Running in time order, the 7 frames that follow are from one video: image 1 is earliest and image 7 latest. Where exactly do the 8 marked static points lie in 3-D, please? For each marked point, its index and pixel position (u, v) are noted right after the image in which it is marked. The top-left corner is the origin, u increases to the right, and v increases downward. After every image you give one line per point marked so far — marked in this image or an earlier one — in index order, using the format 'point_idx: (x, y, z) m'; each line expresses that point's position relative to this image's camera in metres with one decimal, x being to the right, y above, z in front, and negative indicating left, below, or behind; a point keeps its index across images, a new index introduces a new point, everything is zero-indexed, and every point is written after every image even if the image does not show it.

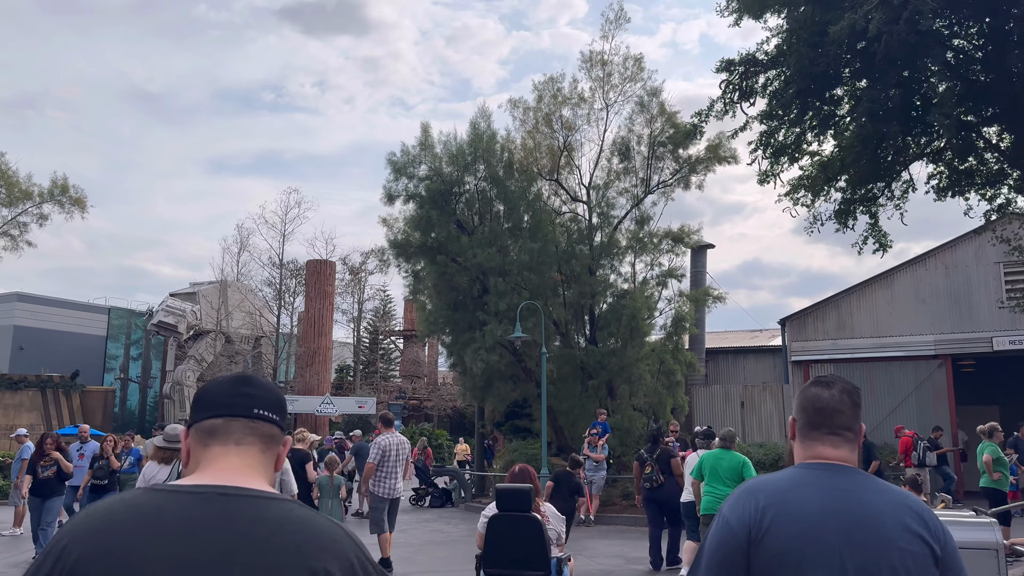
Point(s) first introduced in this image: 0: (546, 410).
0: (+0.8, -3.0, +20.1) m
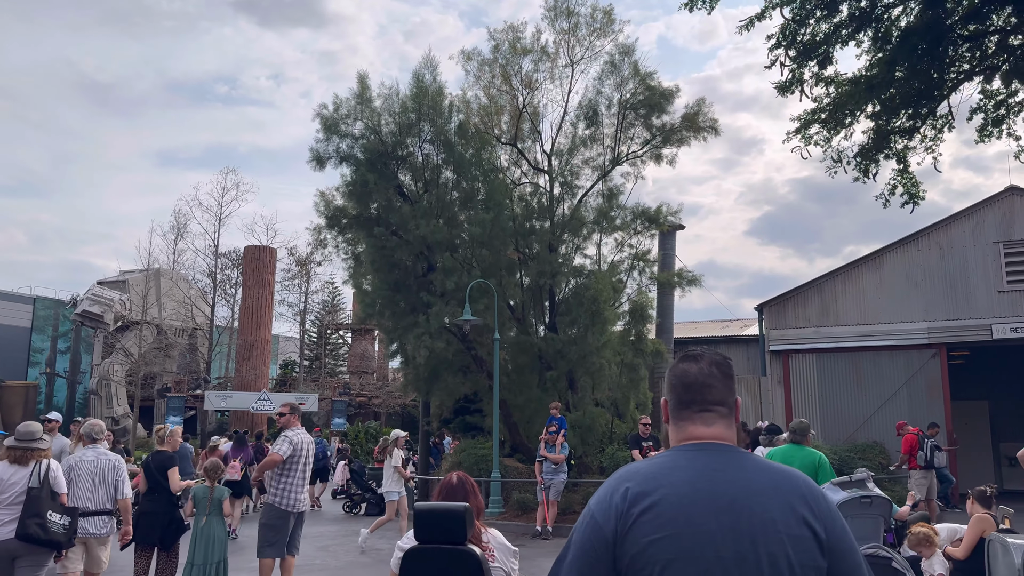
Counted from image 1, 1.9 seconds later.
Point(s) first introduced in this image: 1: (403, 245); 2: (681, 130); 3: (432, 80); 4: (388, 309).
0: (-0.3, -2.5, +17.6) m
1: (-2.5, +1.0, +18.2) m
2: (+4.1, +3.8, +19.8) m
3: (-1.8, +4.7, +18.4) m
4: (-2.8, -0.5, +18.5) m
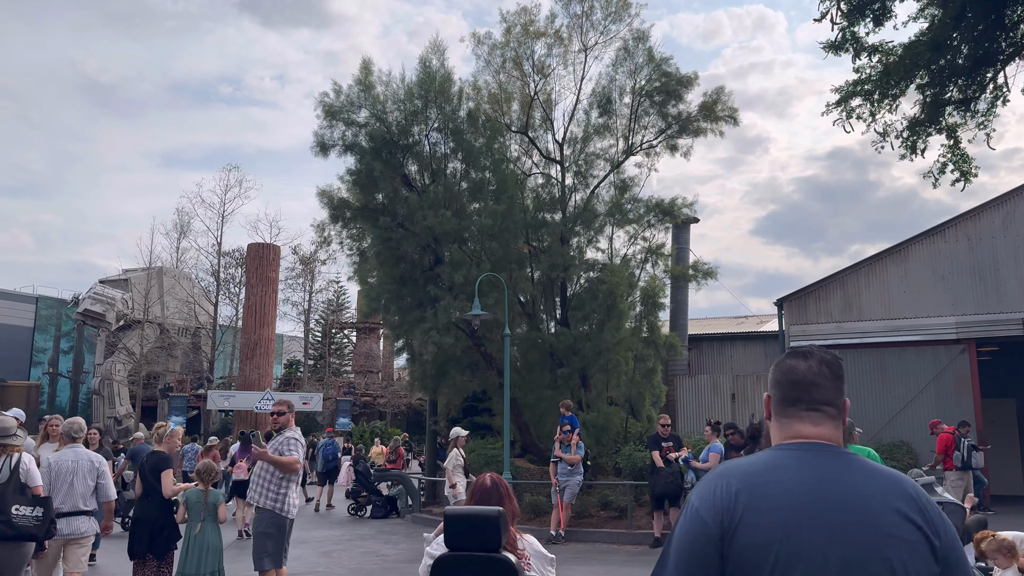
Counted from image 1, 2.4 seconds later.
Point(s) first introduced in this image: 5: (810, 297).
0: (-0.1, -2.4, +16.9) m
1: (-2.2, +1.1, +17.5) m
2: (+4.4, +4.0, +19.0) m
3: (-1.6, +4.9, +17.7) m
4: (-2.6, -0.4, +17.8) m
5: (+7.2, -0.2, +19.6) m
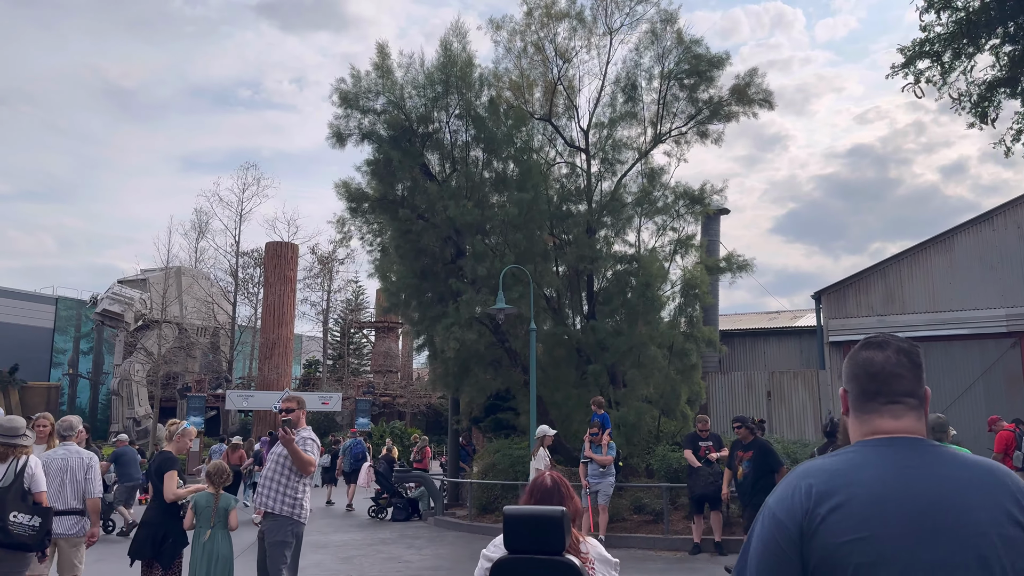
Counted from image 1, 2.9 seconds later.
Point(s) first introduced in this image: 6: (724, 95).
0: (+0.5, -2.2, +16.2) m
1: (-1.7, +1.2, +16.8) m
2: (+4.9, +4.2, +18.2) m
3: (-1.1, +5.0, +17.0) m
4: (-2.1, -0.2, +17.2) m
5: (+7.8, 0.0, +18.7) m
6: (+4.8, +4.3, +18.3) m
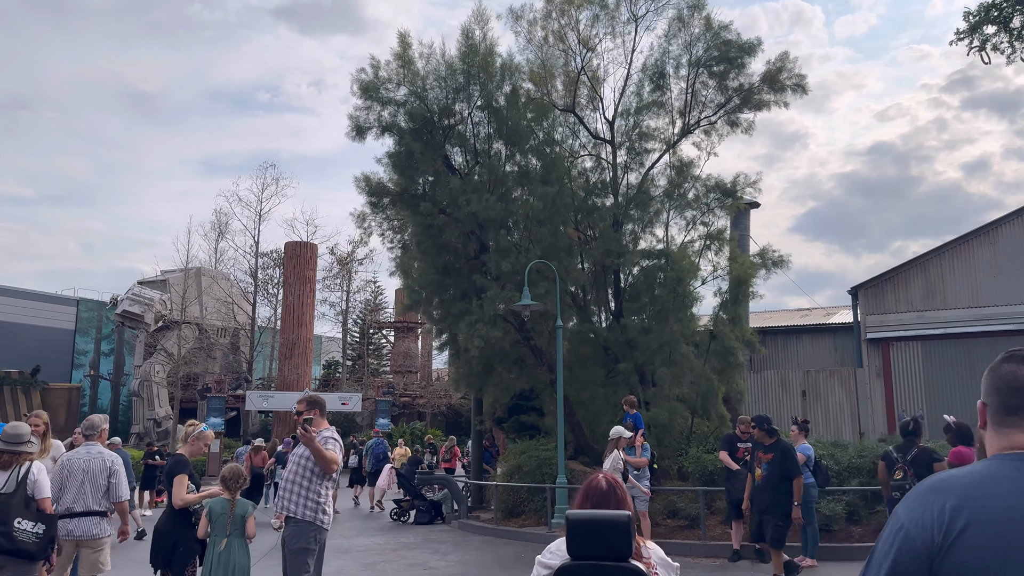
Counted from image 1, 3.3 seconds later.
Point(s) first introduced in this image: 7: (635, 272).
0: (+1.0, -2.1, +15.6) m
1: (-1.2, +1.3, +16.3) m
2: (+5.4, +4.3, +17.6) m
3: (-0.6, +5.1, +16.5) m
4: (-1.6, -0.2, +16.7) m
5: (+8.3, +0.1, +18.0) m
6: (+5.3, +4.5, +17.6) m
7: (+2.6, +0.3, +16.9) m
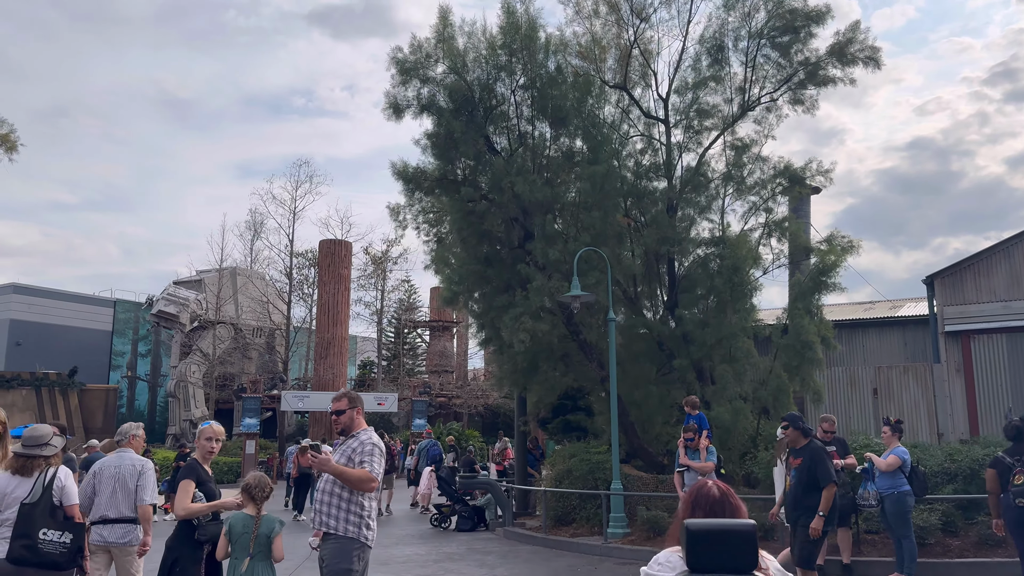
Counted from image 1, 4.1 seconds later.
0: (+1.8, -2.0, +14.4) m
1: (-0.3, +1.5, +15.2) m
2: (+6.3, +4.5, +16.2) m
3: (+0.3, +5.3, +15.4) m
4: (-0.6, 0.0, +15.6) m
5: (+9.3, +0.3, +16.5) m
6: (+6.2, +4.7, +16.3) m
7: (+3.5, +0.5, +15.7) m
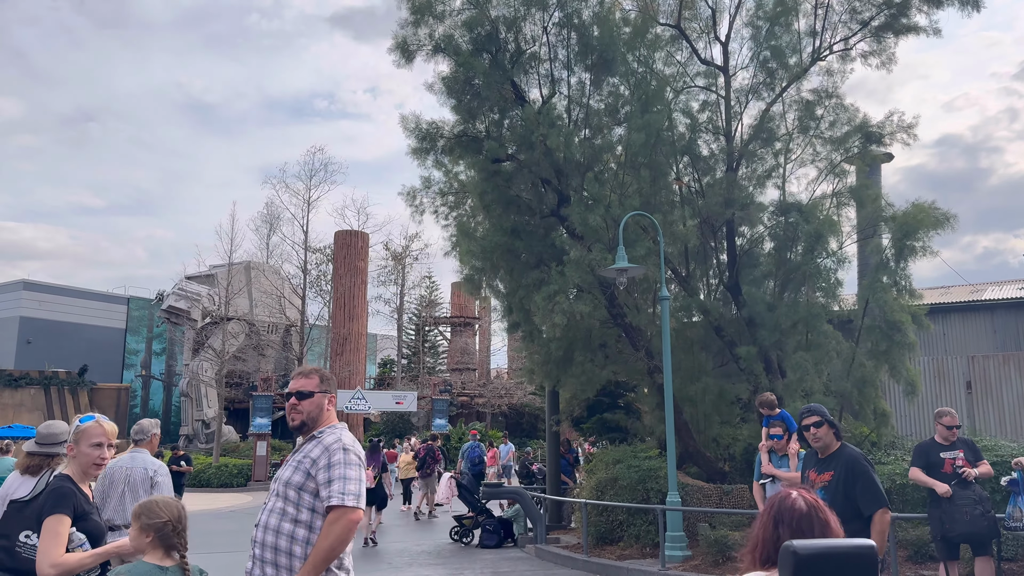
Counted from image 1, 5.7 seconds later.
0: (+2.3, -1.6, +12.1) m
1: (+0.2, +1.9, +12.9) m
2: (+6.8, +4.9, +13.7) m
3: (+0.8, +5.7, +13.1) m
4: (-0.1, +0.4, +13.3) m
5: (+9.8, +0.7, +14.0) m
6: (+6.7, +5.1, +13.8) m
7: (+4.0, +0.9, +13.3) m
